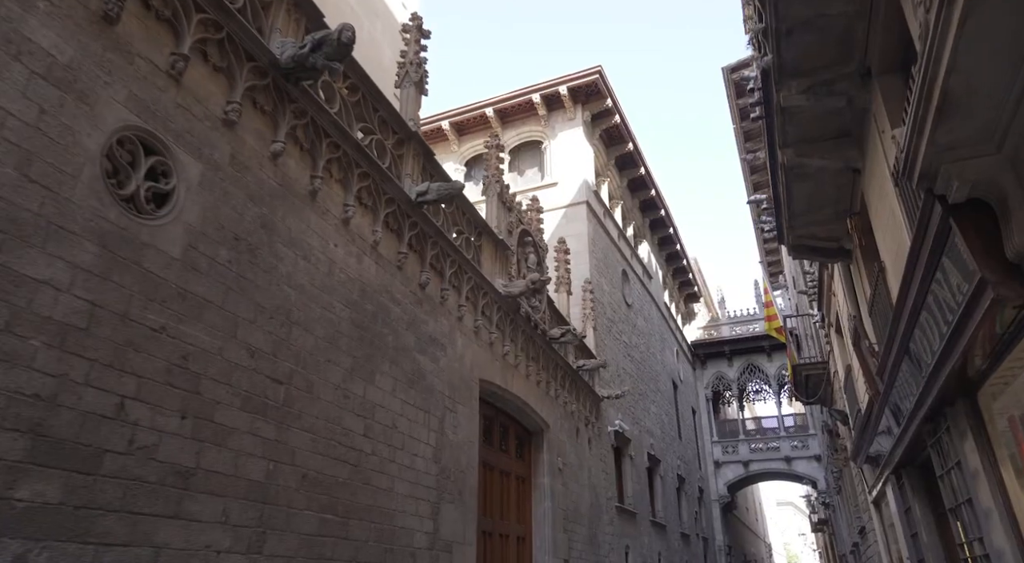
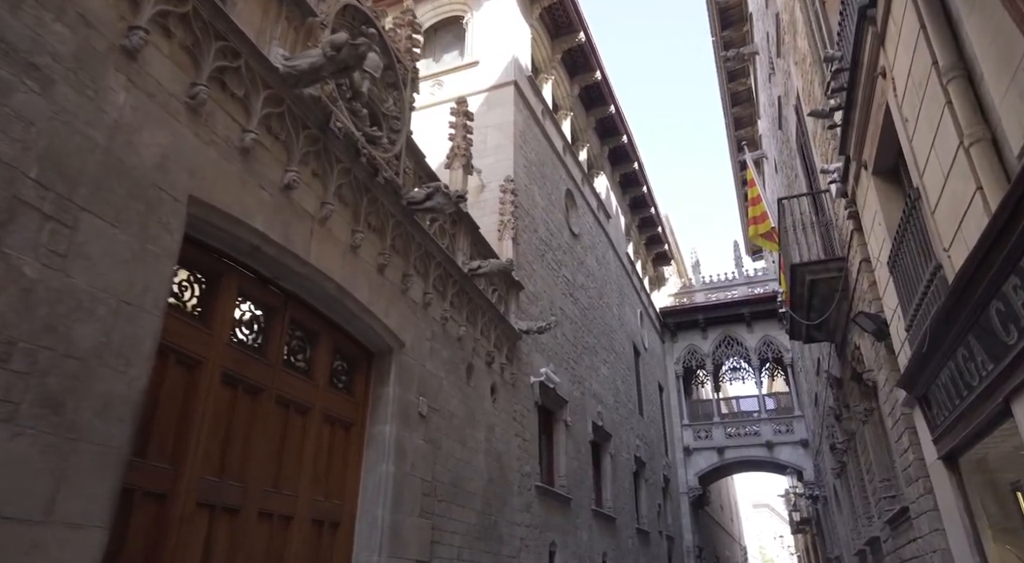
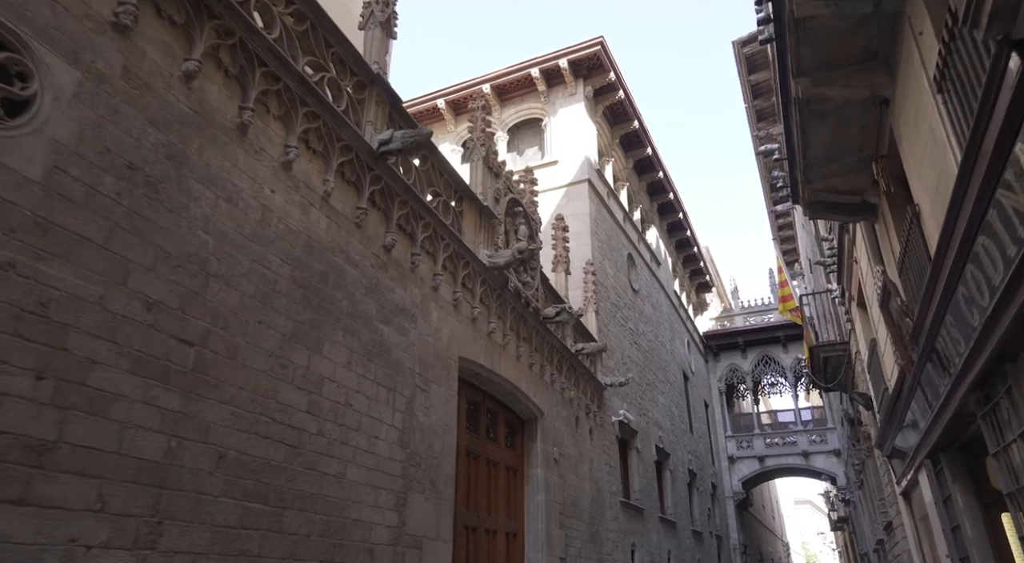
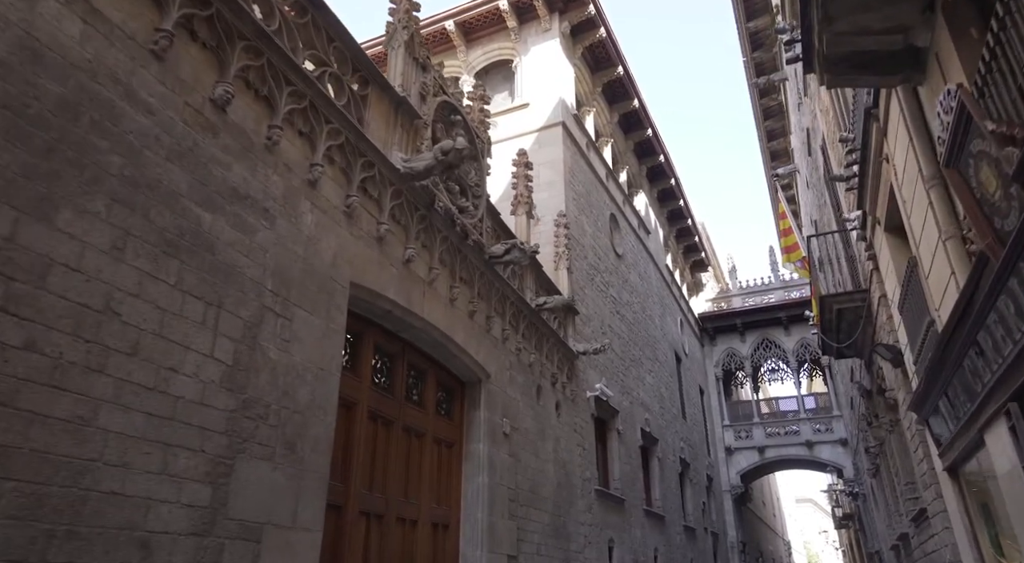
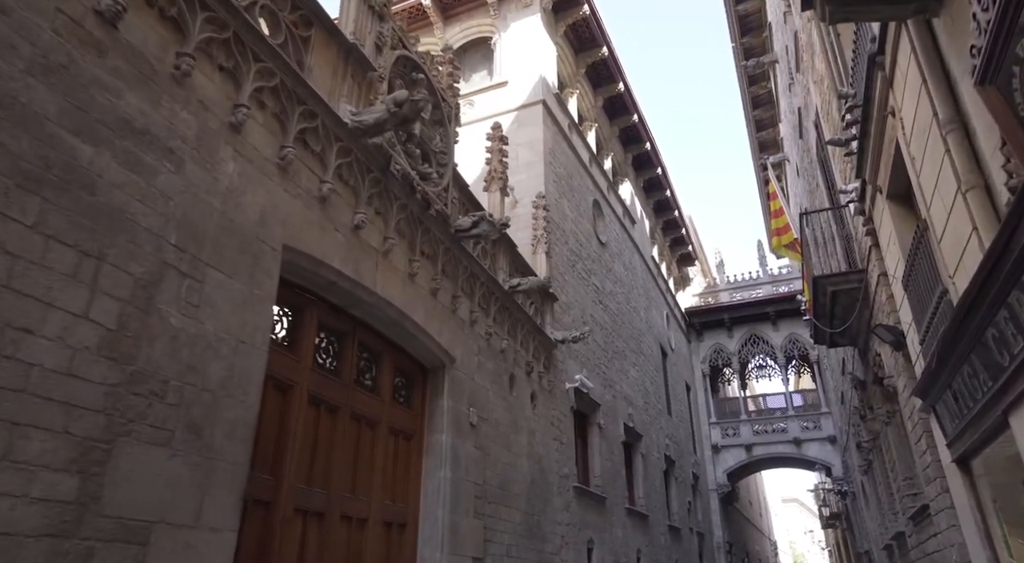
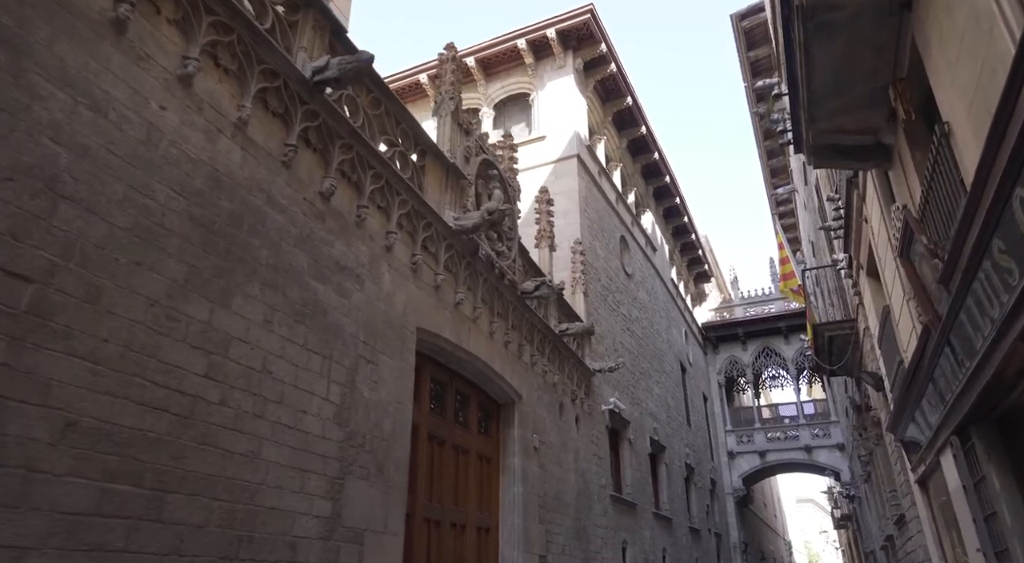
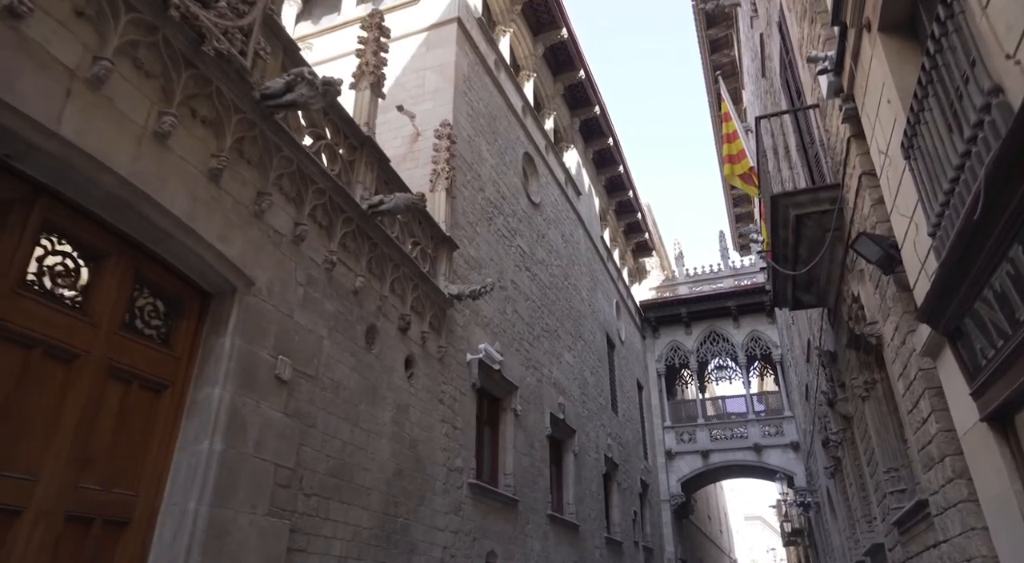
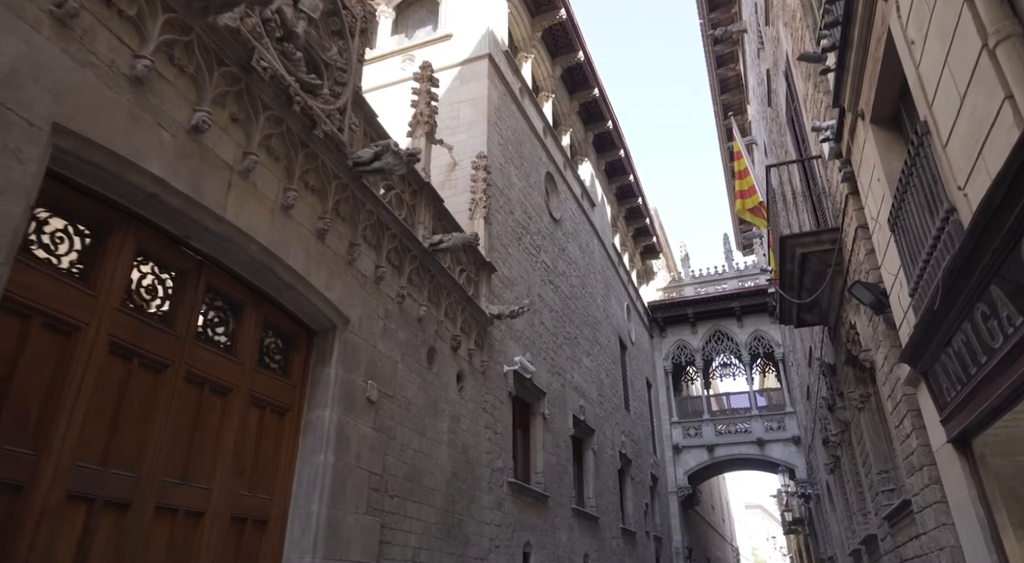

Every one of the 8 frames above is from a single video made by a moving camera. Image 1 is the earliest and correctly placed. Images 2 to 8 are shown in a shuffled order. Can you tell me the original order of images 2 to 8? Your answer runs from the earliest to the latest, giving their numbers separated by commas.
3, 6, 4, 5, 2, 8, 7
